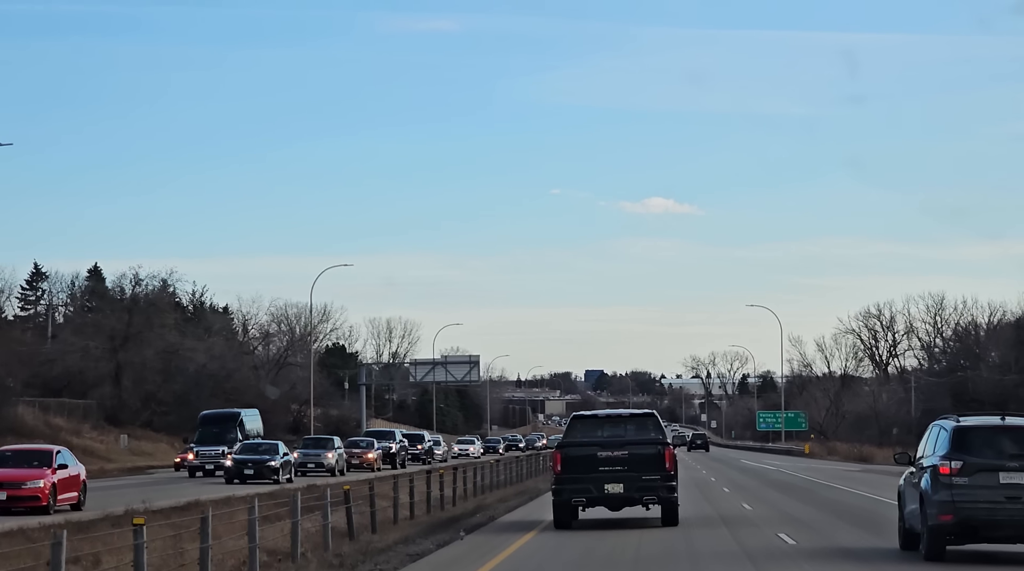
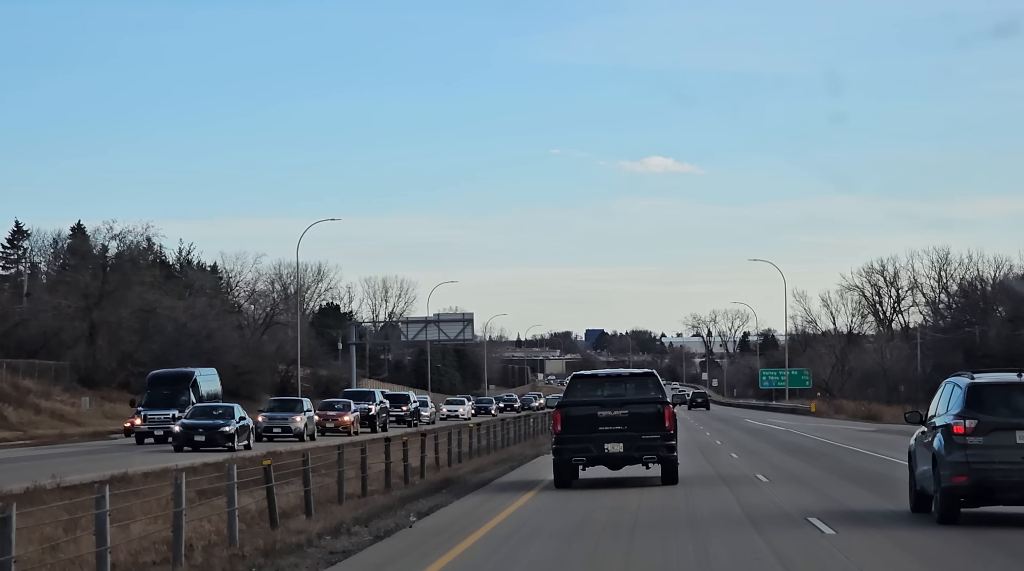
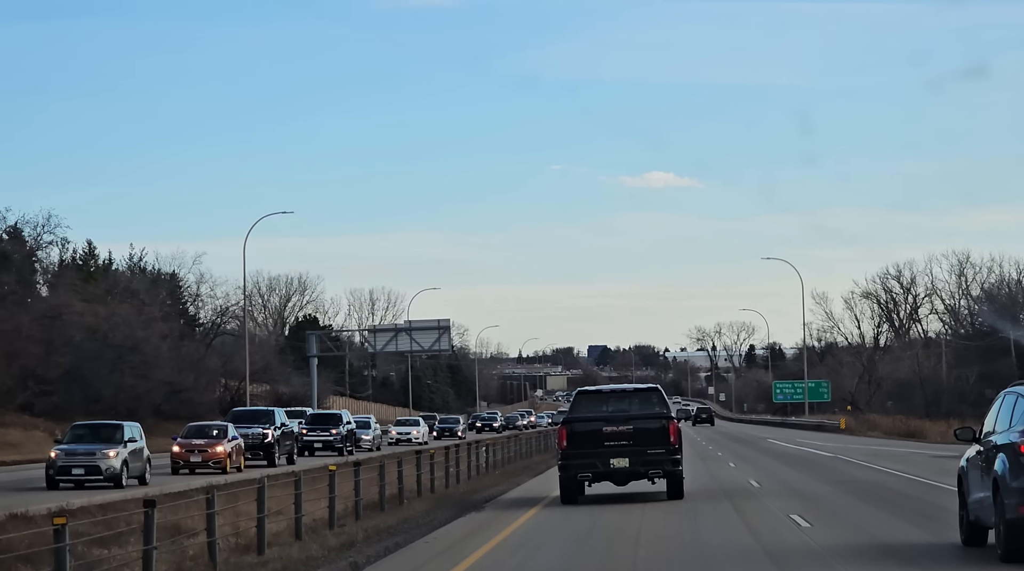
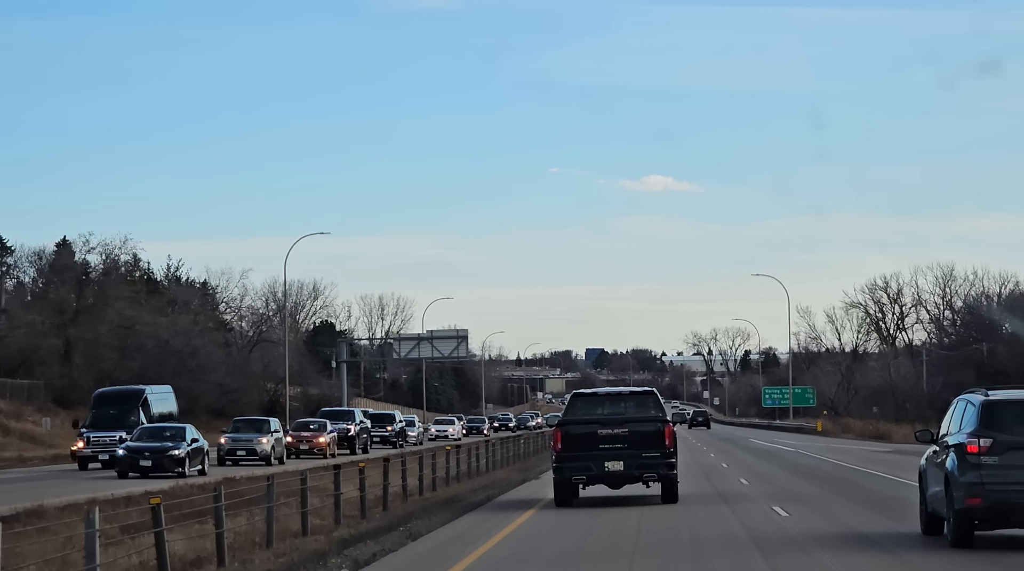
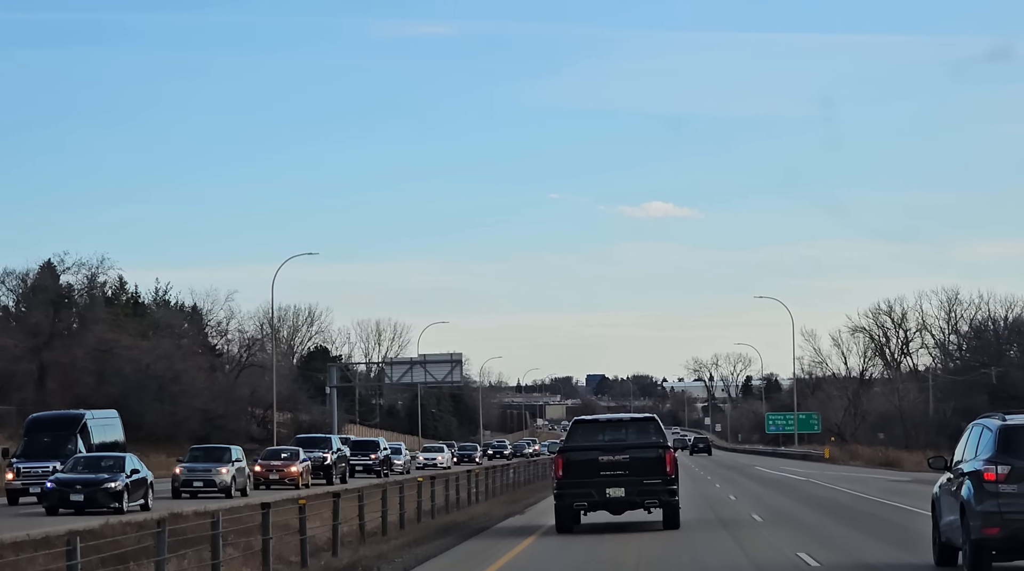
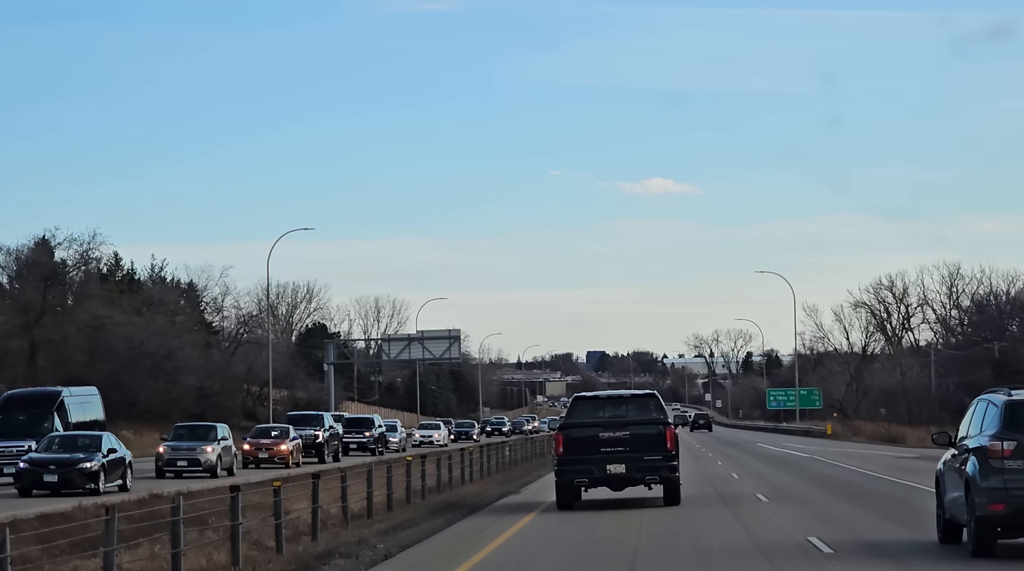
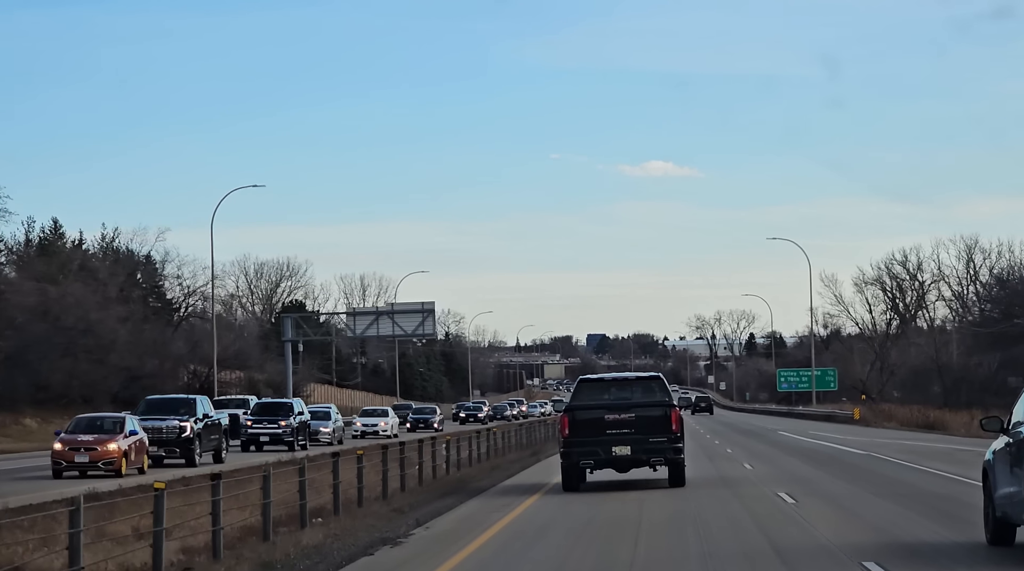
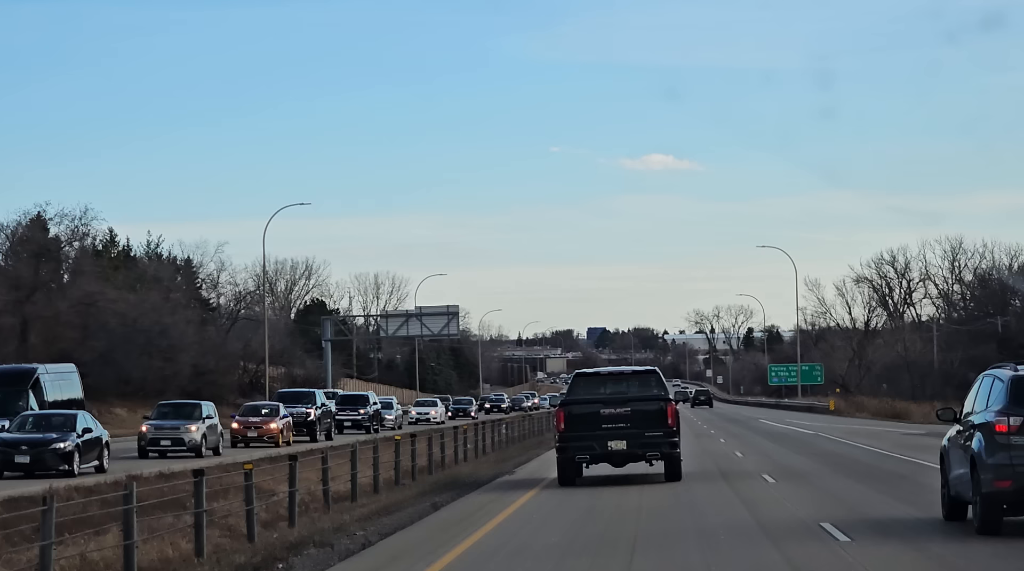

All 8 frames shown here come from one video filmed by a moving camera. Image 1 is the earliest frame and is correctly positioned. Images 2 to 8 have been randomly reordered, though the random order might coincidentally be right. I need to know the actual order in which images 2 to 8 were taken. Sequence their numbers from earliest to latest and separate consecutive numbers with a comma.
2, 4, 5, 6, 8, 3, 7
